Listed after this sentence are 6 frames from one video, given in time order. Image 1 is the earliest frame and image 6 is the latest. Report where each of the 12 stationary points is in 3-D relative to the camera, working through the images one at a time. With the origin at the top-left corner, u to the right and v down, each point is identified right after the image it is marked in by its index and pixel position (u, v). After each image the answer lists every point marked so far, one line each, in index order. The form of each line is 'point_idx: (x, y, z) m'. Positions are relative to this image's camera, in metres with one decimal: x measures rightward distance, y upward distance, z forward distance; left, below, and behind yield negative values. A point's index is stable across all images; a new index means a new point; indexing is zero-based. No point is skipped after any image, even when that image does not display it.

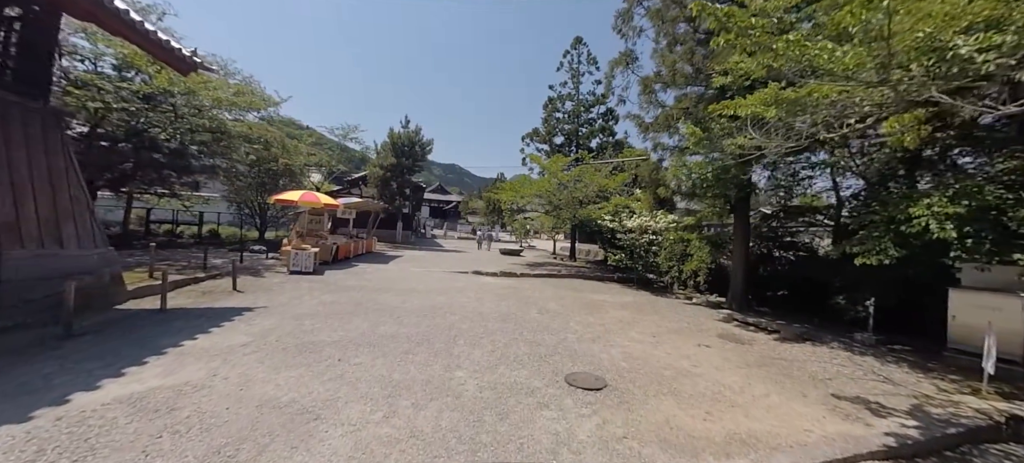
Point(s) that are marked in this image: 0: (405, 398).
0: (-1.0, -1.5, +3.1) m
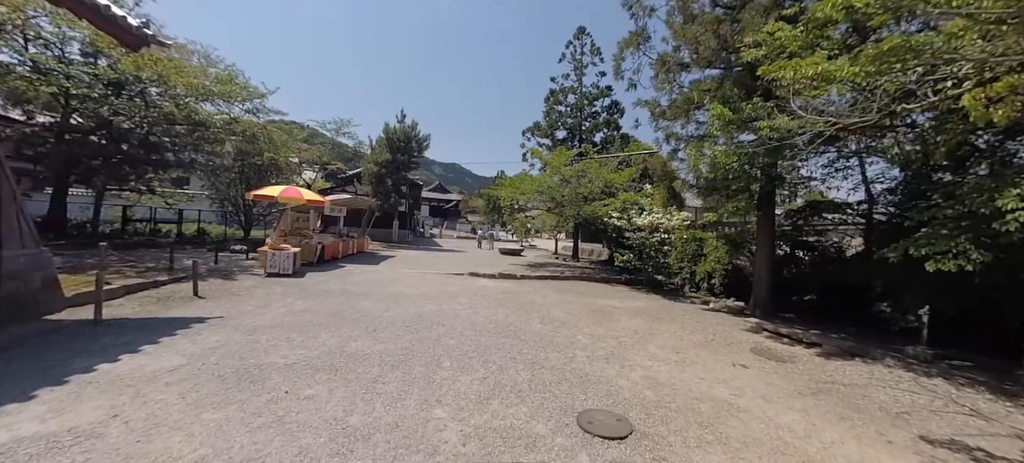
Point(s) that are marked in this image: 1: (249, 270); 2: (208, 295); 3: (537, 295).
0: (-1.0, -1.5, +2.2) m
1: (-6.8, -1.0, +8.6) m
2: (-5.8, -1.2, +6.3) m
3: (+0.6, -1.5, +7.7) m
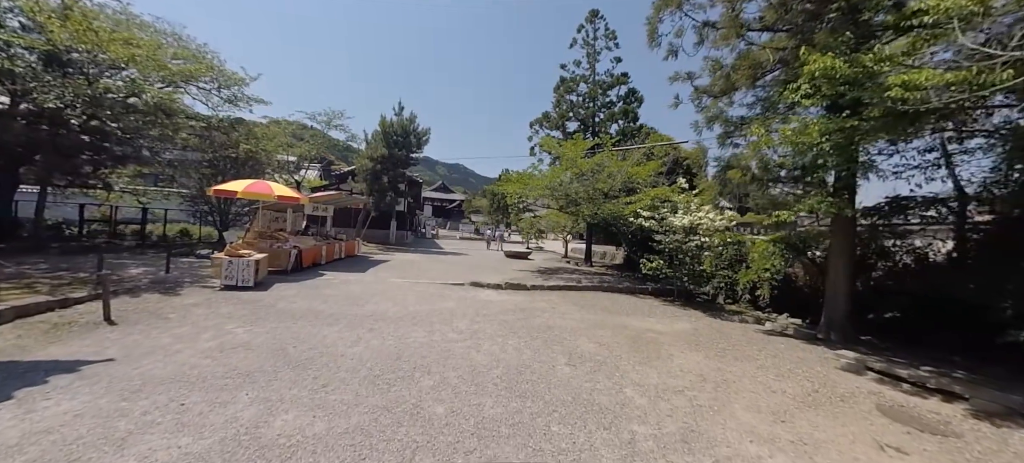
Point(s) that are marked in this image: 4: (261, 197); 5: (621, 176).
0: (-0.9, -1.6, +0.6) m
1: (-6.6, -1.0, +7.0) m
2: (-5.6, -1.3, +4.8) m
3: (+0.8, -1.5, +6.1) m
4: (-6.1, +0.8, +8.0) m
5: (+3.7, +1.9, +11.1) m
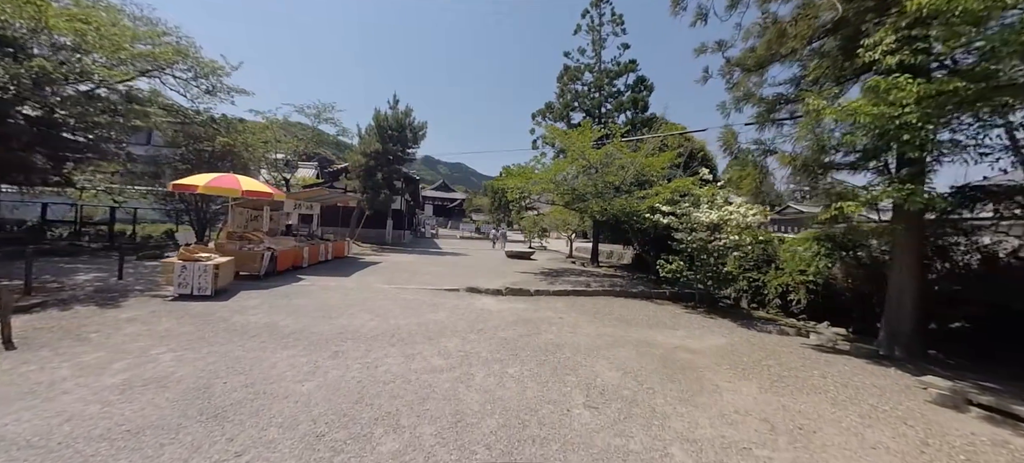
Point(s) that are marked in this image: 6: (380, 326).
0: (-0.9, -1.5, -0.3) m
1: (-6.6, -1.0, +6.1) m
2: (-5.6, -1.3, +3.9) m
3: (+0.8, -1.5, +5.1) m
4: (-6.0, +0.8, +7.0) m
5: (+3.7, +1.9, +10.1) m
6: (-1.9, -1.4, +4.8) m
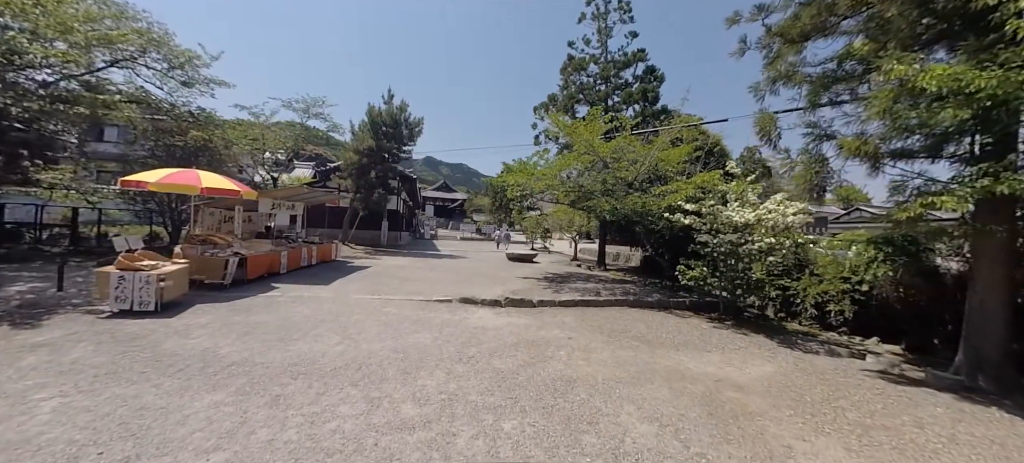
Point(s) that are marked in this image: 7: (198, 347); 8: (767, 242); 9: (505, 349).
0: (-0.9, -1.6, -1.3) m
1: (-6.6, -1.1, +5.2) m
2: (-5.6, -1.3, +3.0) m
3: (+0.8, -1.5, +4.2) m
4: (-6.1, +0.8, +6.1) m
5: (+3.7, +1.9, +9.2) m
6: (-1.9, -1.4, +3.8) m
7: (-3.6, -1.3, +3.9) m
8: (+4.9, -0.2, +6.4) m
9: (-0.1, -1.5, +4.2) m
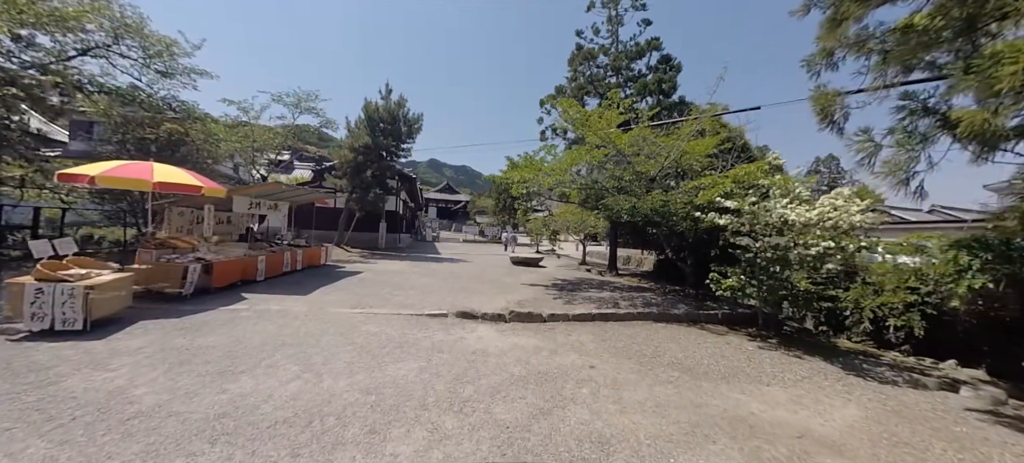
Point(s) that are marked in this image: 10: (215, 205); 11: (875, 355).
0: (-0.9, -1.6, -2.2) m
1: (-6.5, -1.1, +4.3) m
2: (-5.6, -1.4, +2.1) m
3: (+0.9, -1.6, +3.2) m
4: (-6.0, +0.7, +5.3) m
5: (+3.8, +1.8, +8.2) m
6: (-1.8, -1.4, +2.9) m
7: (-3.6, -1.4, +3.0) m
8: (+5.0, -0.2, +5.4) m
9: (0.0, -1.5, +3.3) m
10: (-6.9, +0.6, +7.8) m
11: (+6.2, -2.1, +5.6) m
